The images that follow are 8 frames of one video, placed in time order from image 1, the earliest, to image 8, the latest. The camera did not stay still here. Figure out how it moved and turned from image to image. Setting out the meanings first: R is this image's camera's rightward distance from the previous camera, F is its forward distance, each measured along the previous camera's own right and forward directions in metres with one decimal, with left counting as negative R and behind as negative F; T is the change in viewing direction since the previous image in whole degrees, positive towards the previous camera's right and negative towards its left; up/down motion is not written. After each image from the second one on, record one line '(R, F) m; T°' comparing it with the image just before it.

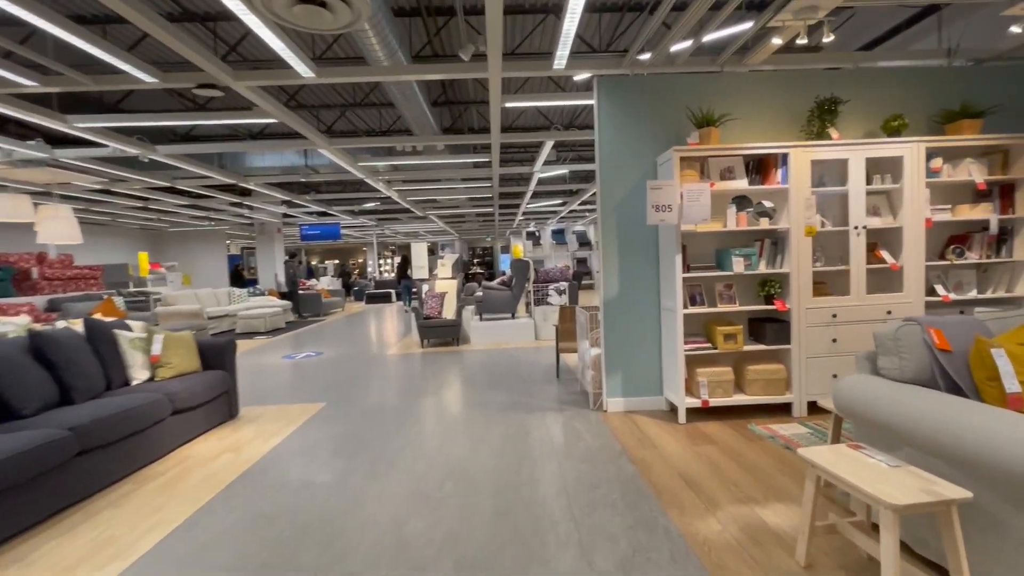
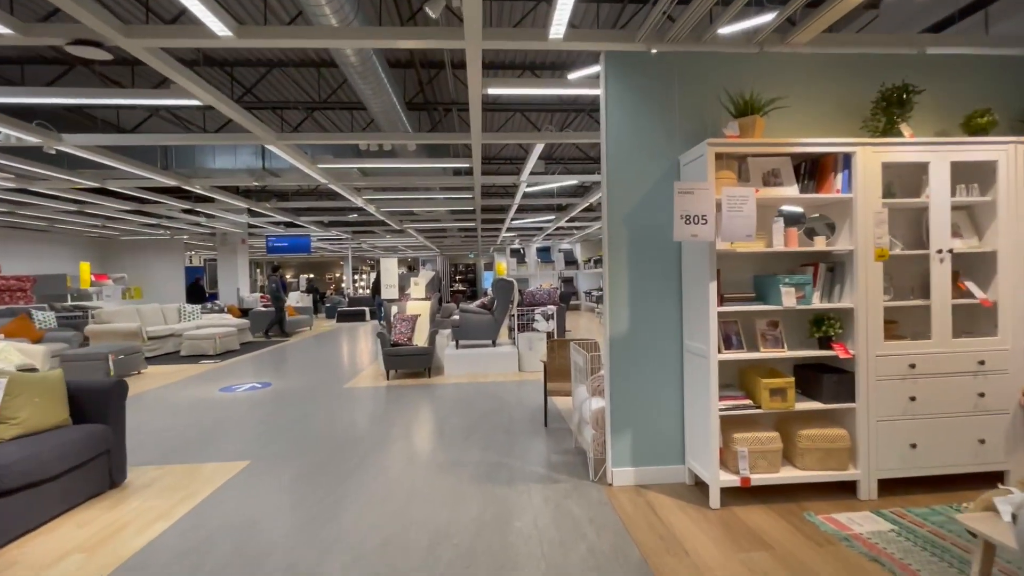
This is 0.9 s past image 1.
(0.0, +0.9) m; +2°
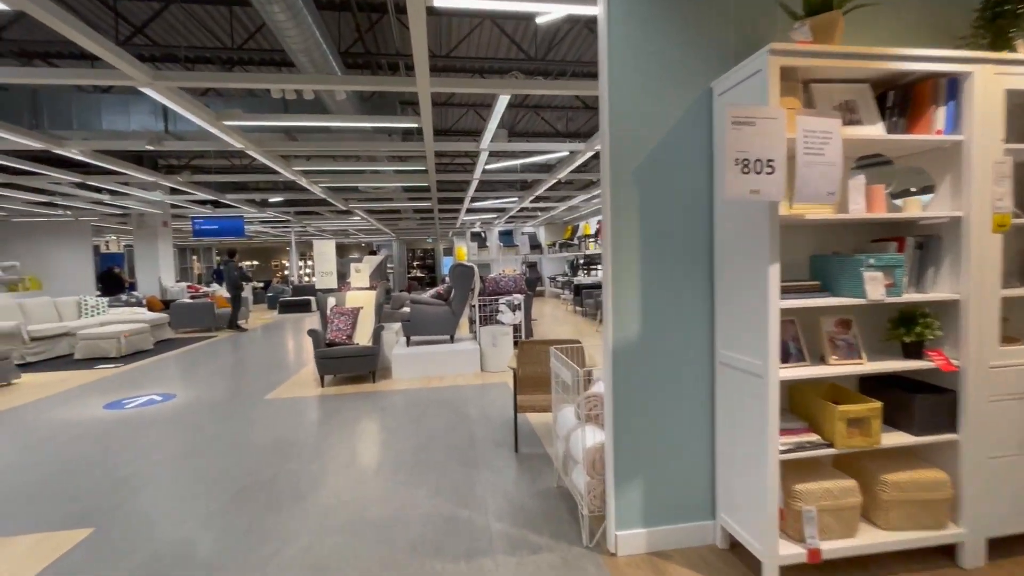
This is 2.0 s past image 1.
(0.0, +1.0) m; +5°
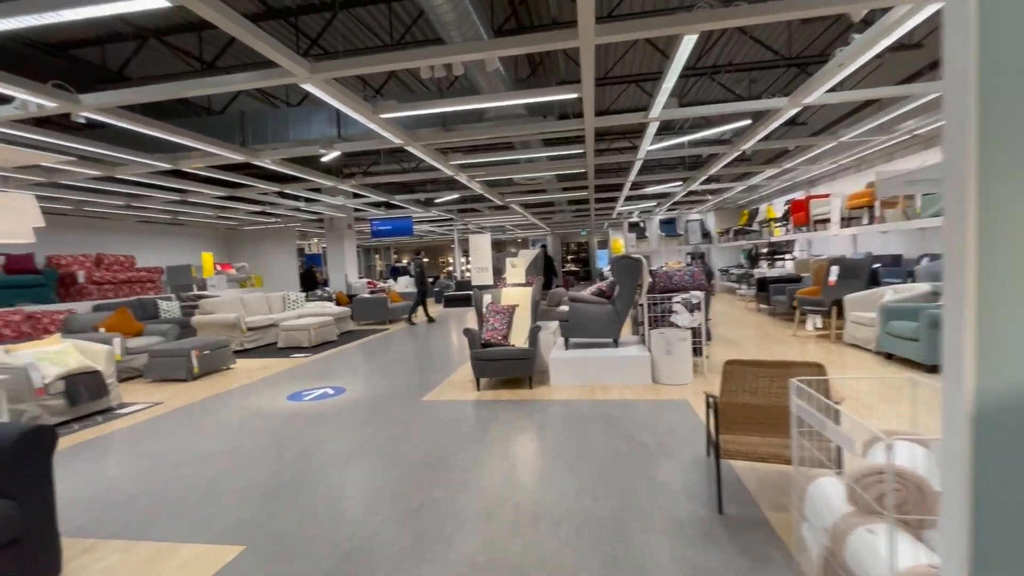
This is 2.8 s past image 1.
(-0.2, +0.7) m; -18°
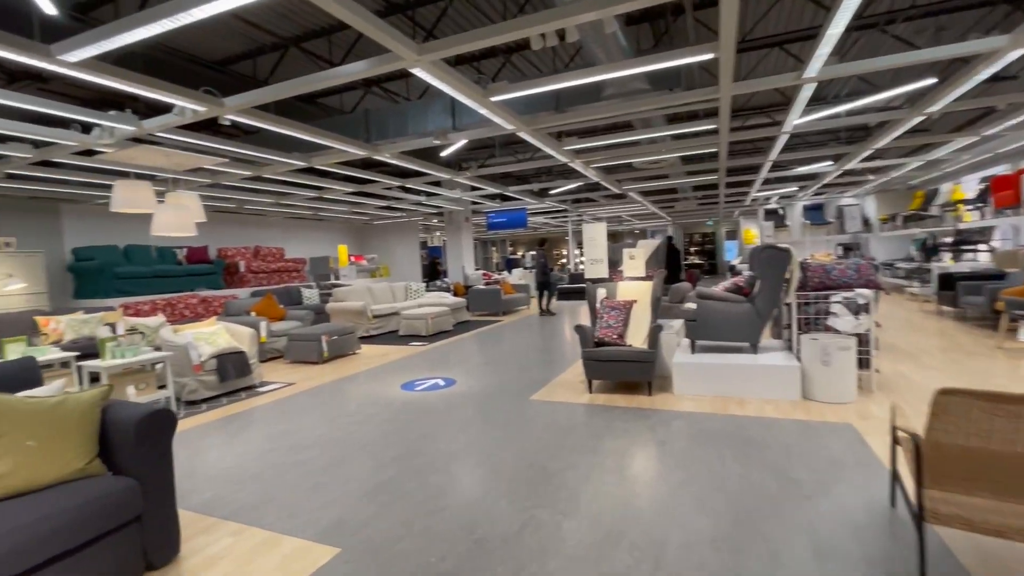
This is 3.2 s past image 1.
(0.0, +0.4) m; -14°
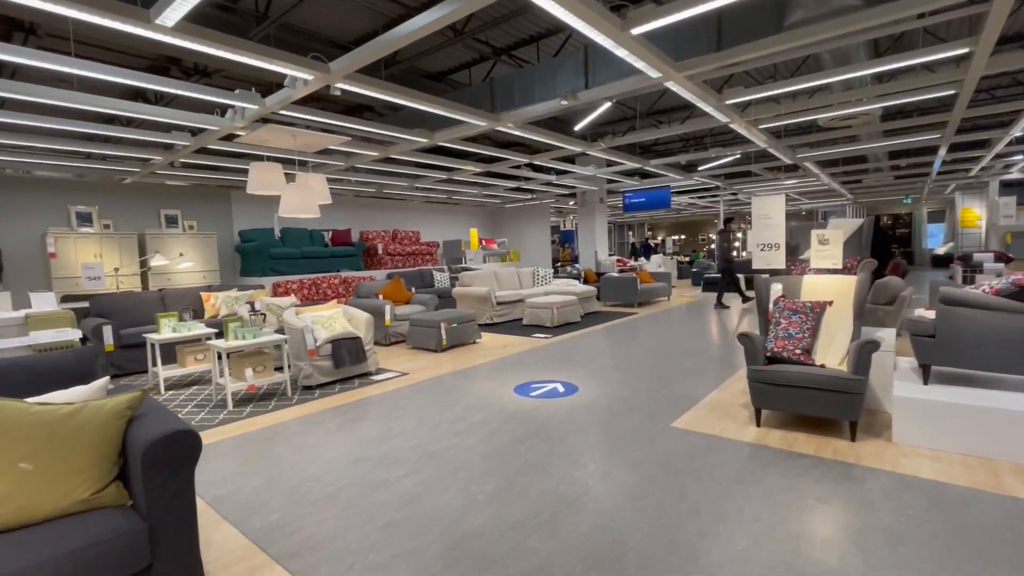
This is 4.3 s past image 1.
(0.0, +0.9) m; -16°
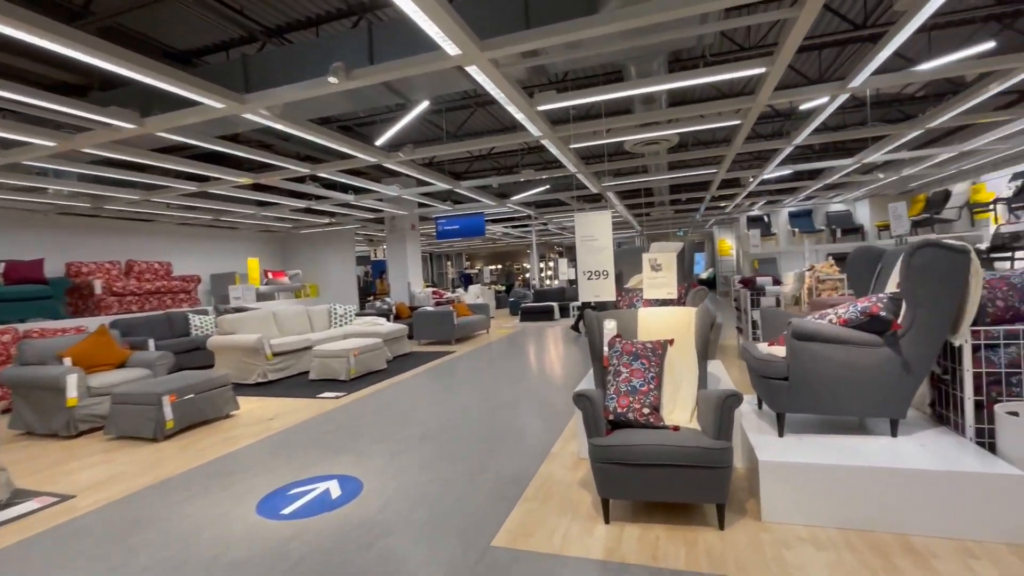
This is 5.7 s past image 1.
(+0.5, +1.3) m; +21°
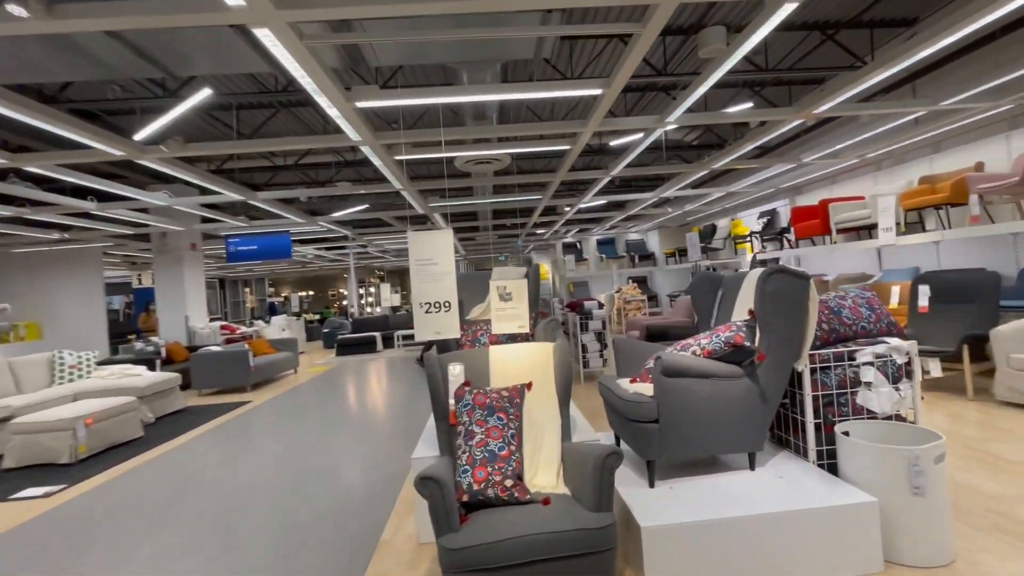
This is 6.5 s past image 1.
(0.0, +0.7) m; +21°
